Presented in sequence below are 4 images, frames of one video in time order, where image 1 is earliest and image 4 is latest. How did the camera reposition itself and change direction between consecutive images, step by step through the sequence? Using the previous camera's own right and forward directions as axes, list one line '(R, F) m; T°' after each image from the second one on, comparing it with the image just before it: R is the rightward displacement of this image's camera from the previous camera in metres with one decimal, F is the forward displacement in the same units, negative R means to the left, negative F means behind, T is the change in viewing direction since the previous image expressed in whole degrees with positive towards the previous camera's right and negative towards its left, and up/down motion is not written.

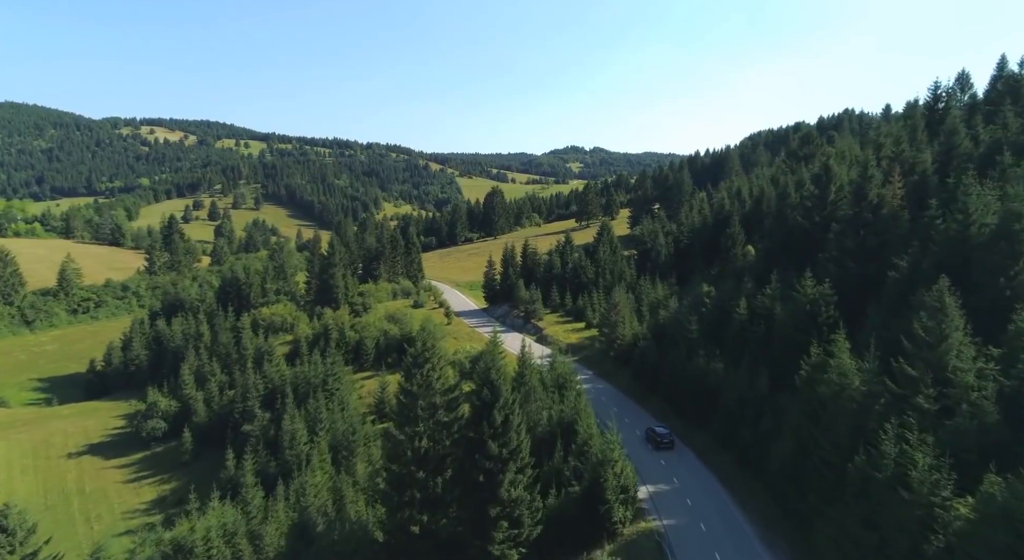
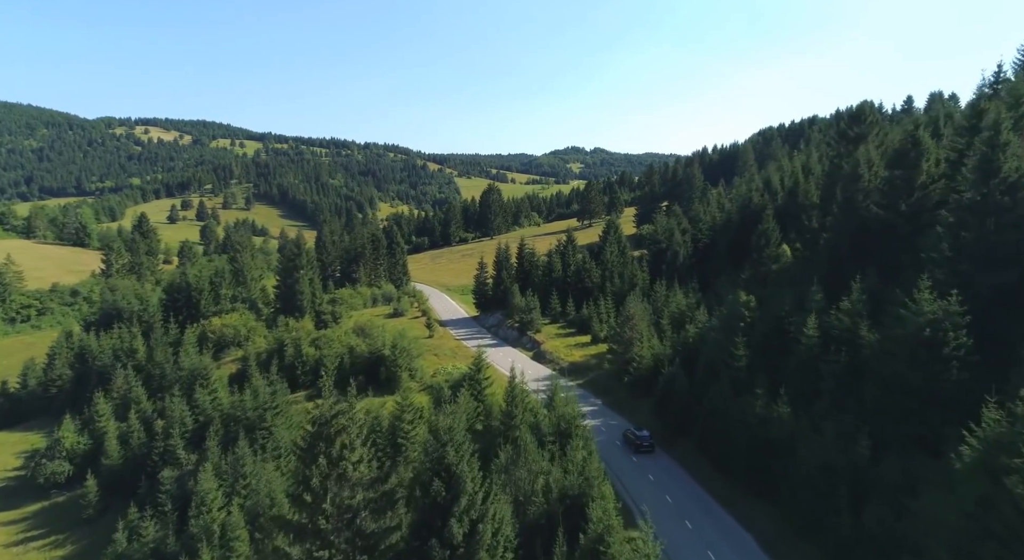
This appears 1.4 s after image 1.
(+0.9, +12.4) m; 0°
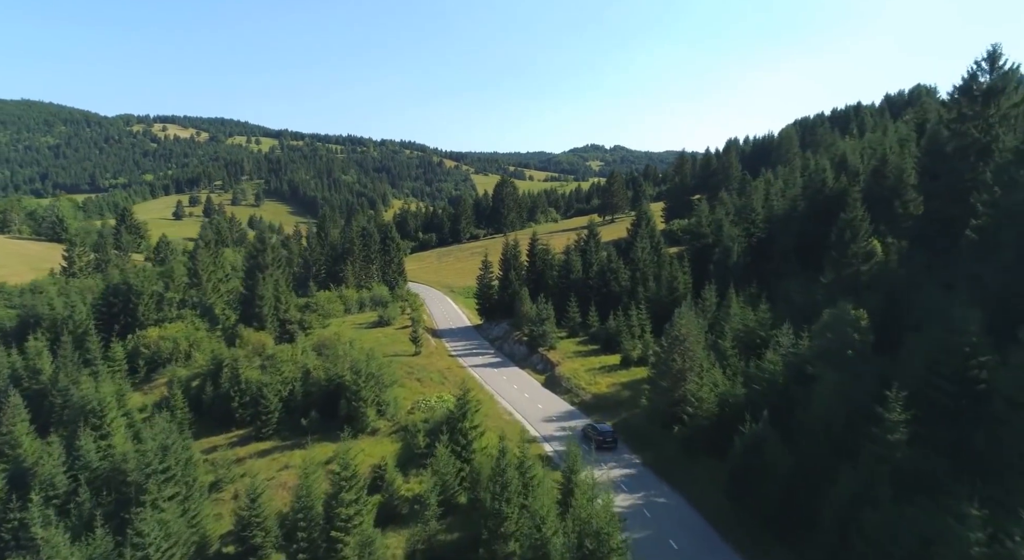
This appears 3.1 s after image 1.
(+1.0, +15.1) m; -2°
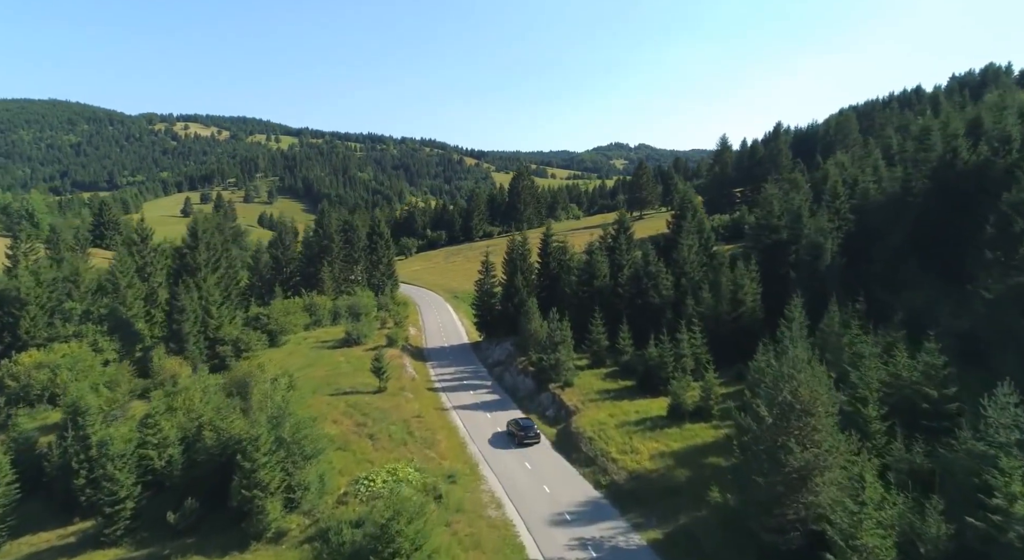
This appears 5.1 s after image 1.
(+1.4, +16.4) m; -2°
